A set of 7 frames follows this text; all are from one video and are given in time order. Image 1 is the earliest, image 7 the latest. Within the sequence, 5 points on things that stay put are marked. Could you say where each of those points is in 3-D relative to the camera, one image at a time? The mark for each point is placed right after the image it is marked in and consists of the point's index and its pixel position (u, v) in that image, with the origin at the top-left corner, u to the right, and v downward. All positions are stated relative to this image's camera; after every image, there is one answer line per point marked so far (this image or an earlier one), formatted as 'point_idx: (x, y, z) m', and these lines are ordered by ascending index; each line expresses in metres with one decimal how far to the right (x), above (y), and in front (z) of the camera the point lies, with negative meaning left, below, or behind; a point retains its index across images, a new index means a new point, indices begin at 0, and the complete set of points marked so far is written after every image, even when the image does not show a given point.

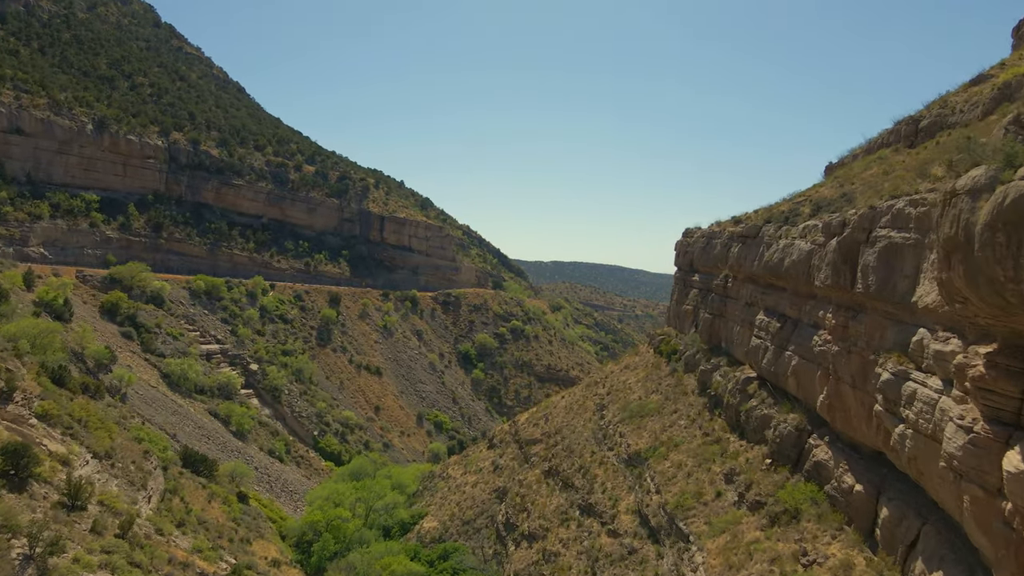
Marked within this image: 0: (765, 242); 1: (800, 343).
0: (+8.5, +1.6, +19.5) m
1: (+7.9, -1.5, +16.0) m
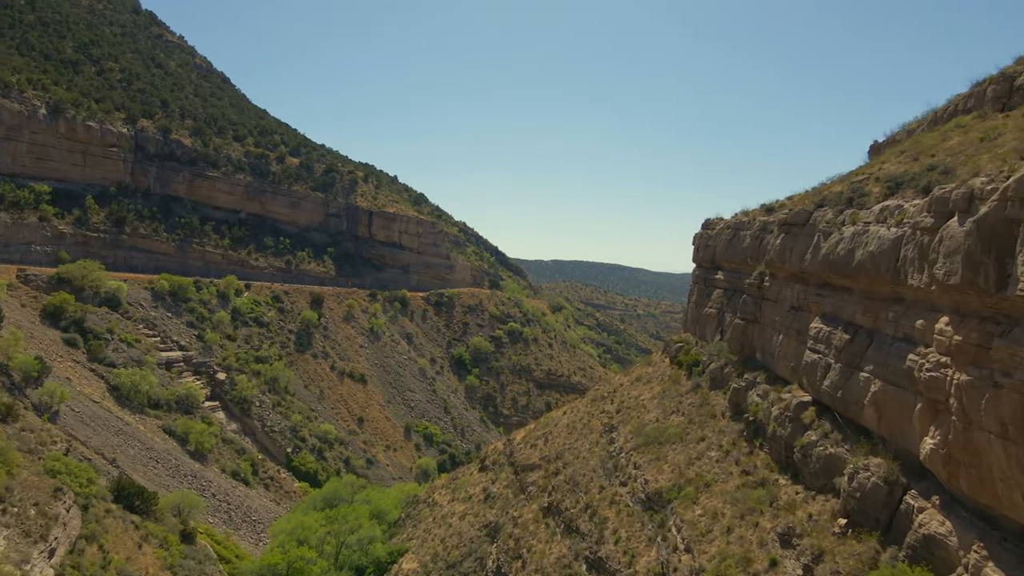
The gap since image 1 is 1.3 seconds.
0: (+8.2, +1.6, +15.5) m
1: (+7.6, -1.5, +12.0) m
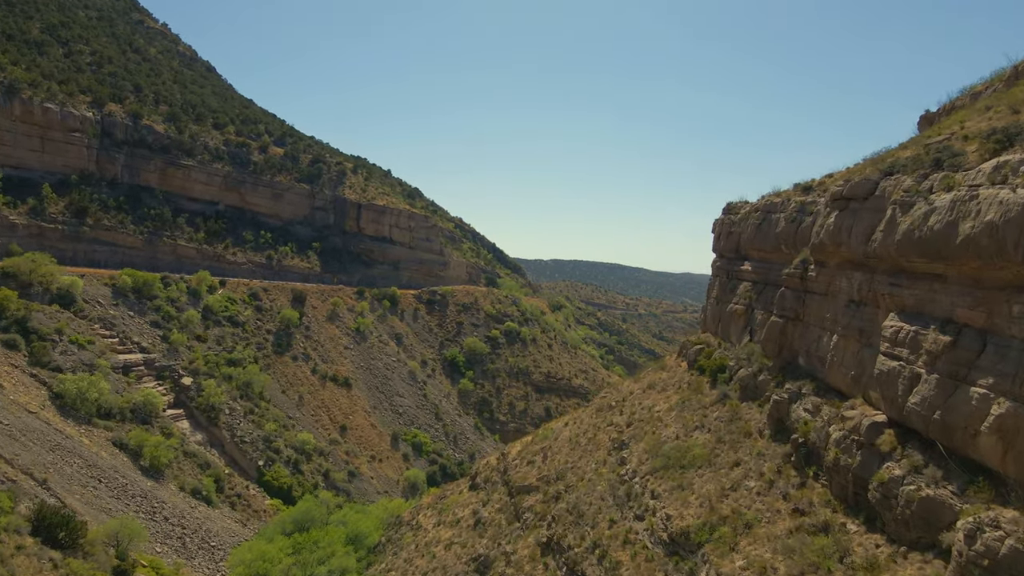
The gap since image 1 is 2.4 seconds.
0: (+8.0, +1.8, +12.1) m
1: (+7.4, -1.3, +8.6) m
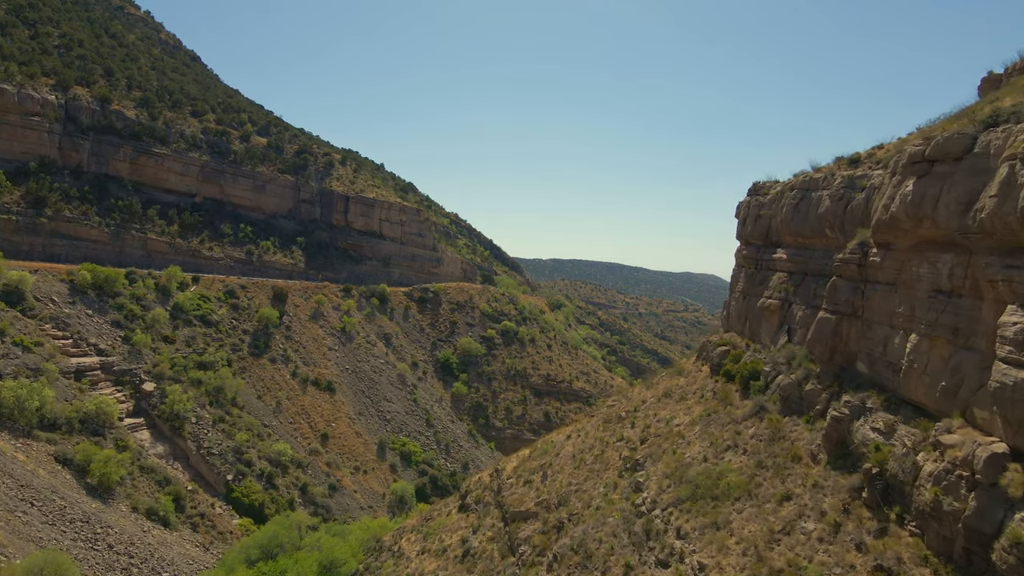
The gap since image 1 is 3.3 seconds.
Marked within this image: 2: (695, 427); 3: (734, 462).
0: (+7.8, +2.1, +9.1) m
1: (+7.2, -1.0, +5.6) m
2: (+5.1, -3.9, +16.3) m
3: (+5.3, -4.1, +13.7) m
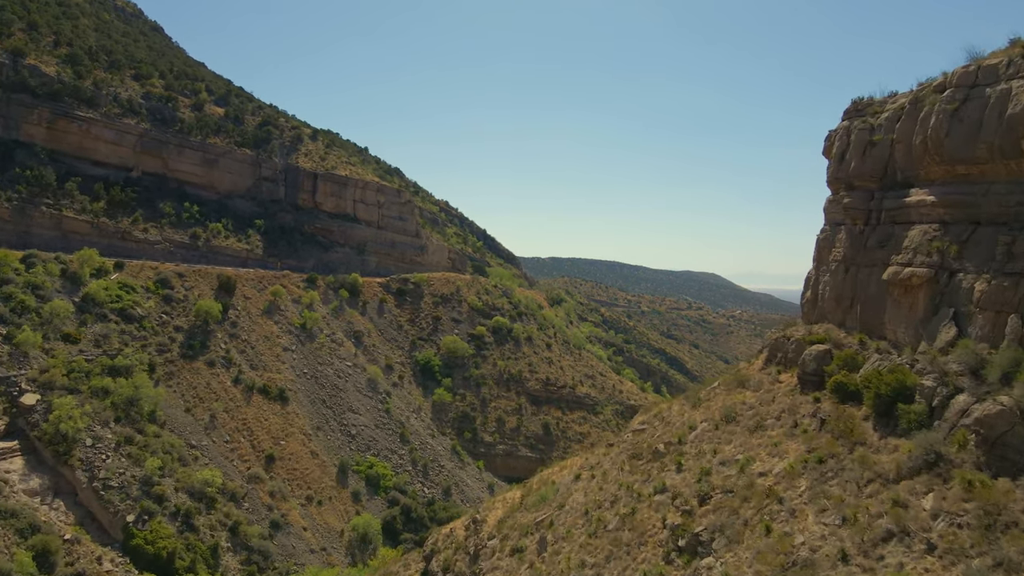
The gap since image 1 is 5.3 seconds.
0: (+7.4, +2.8, +2.4) m
1: (+6.8, -0.3, -1.2) m
2: (+4.7, -3.2, +9.5) m
3: (+4.8, -3.4, +7.0) m
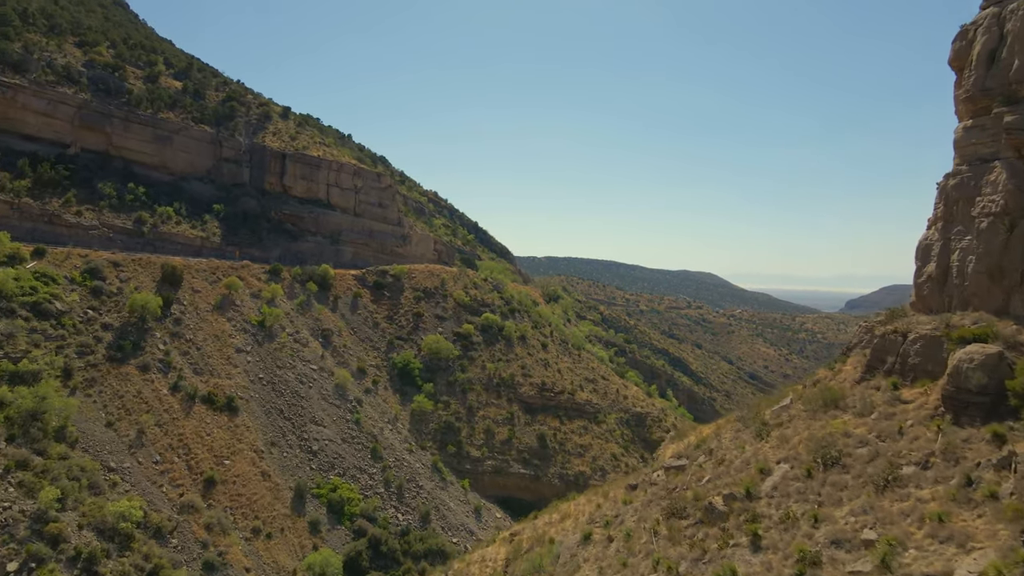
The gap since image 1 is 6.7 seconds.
0: (+7.1, +3.2, -2.2) m
1: (+6.6, +0.1, -5.8) m
2: (+4.4, -2.7, +4.9) m
3: (+4.5, -2.9, +2.4) m
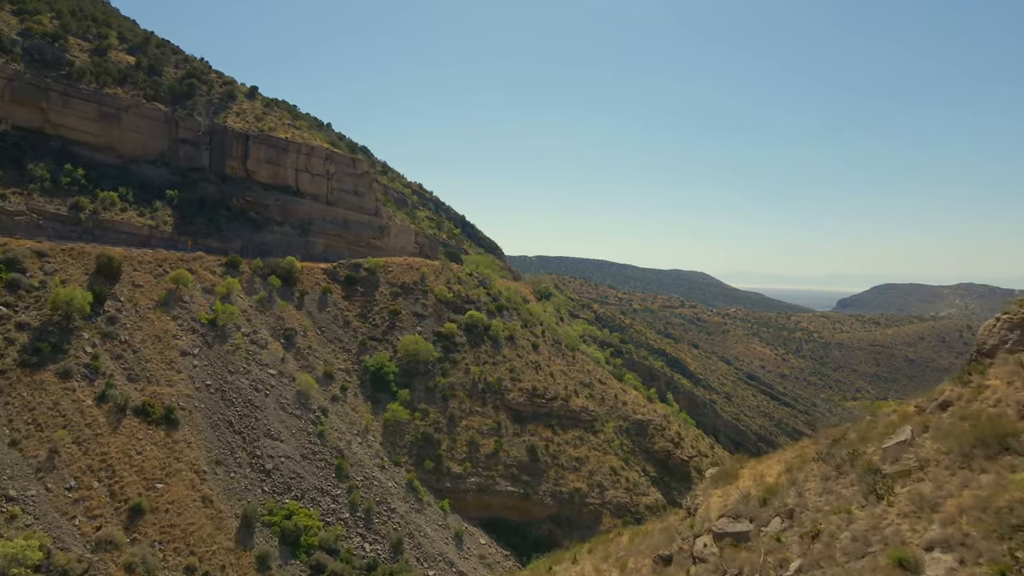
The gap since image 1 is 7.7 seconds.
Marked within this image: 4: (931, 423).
0: (+6.9, +3.6, -5.7) m
1: (+6.4, +0.5, -9.2) m
2: (+4.1, -2.4, +1.4) m
3: (+4.3, -2.6, -1.1) m
4: (+5.1, -1.5, +7.6) m
